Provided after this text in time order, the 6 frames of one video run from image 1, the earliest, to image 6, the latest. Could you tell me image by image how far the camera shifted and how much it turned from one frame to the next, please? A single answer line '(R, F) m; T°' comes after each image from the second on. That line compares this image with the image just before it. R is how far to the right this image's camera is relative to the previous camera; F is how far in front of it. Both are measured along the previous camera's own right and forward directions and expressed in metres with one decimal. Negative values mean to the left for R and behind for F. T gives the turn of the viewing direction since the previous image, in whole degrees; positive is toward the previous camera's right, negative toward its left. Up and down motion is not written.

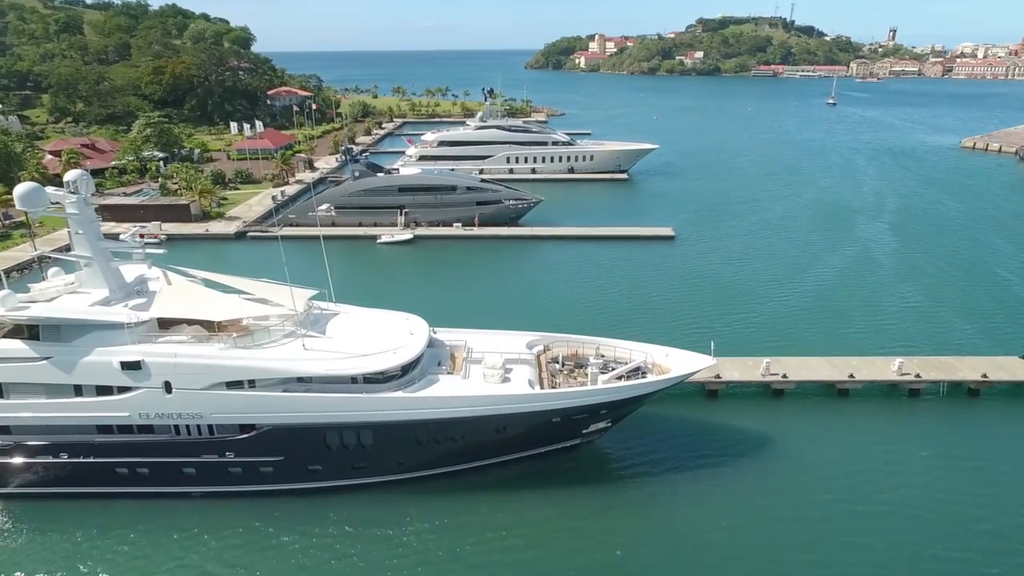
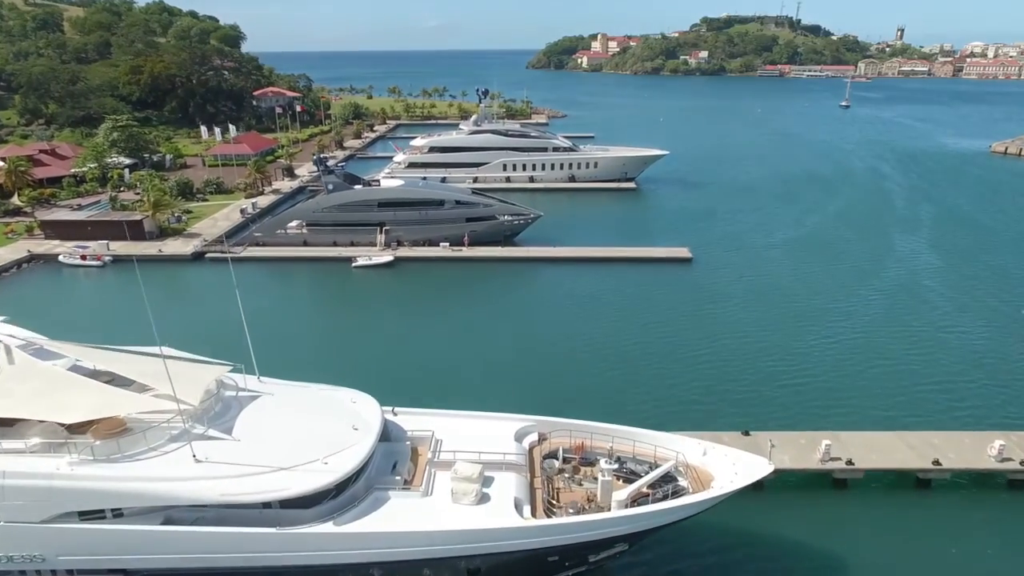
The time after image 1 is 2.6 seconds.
(+0.4, +4.3) m; 0°
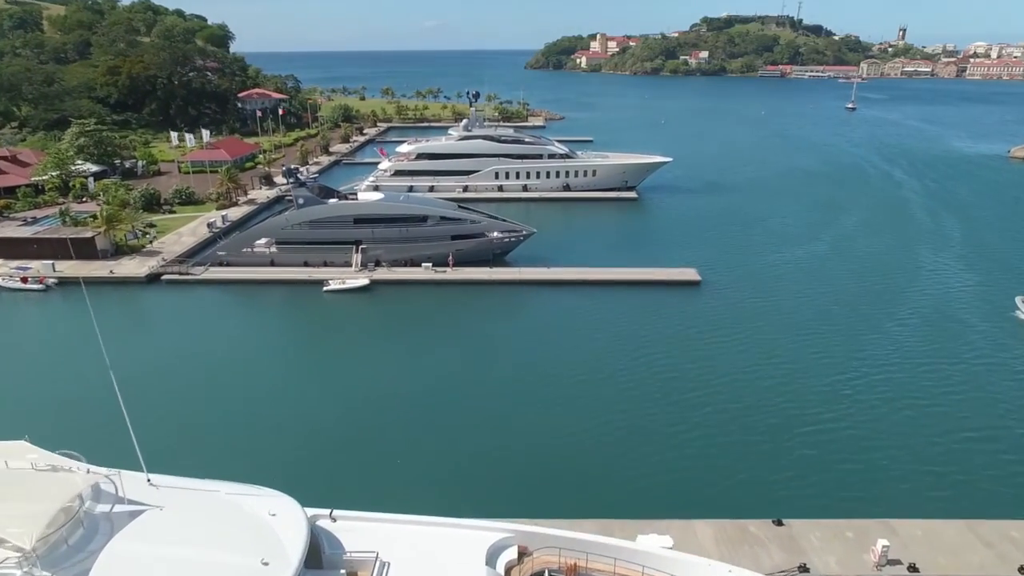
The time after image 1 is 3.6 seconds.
(+0.4, +3.0) m; 0°
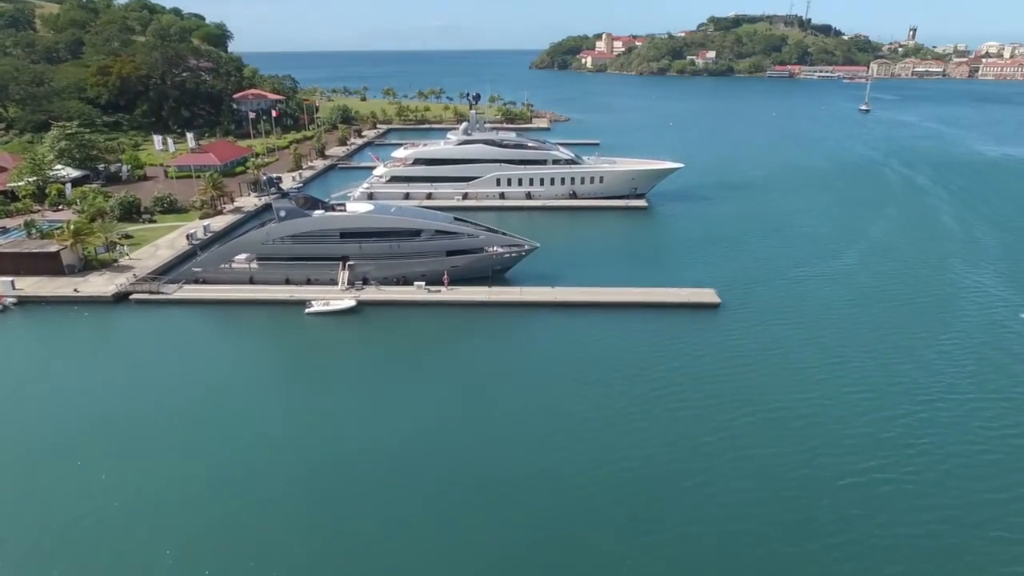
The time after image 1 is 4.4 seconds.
(+0.1, +2.5) m; 0°
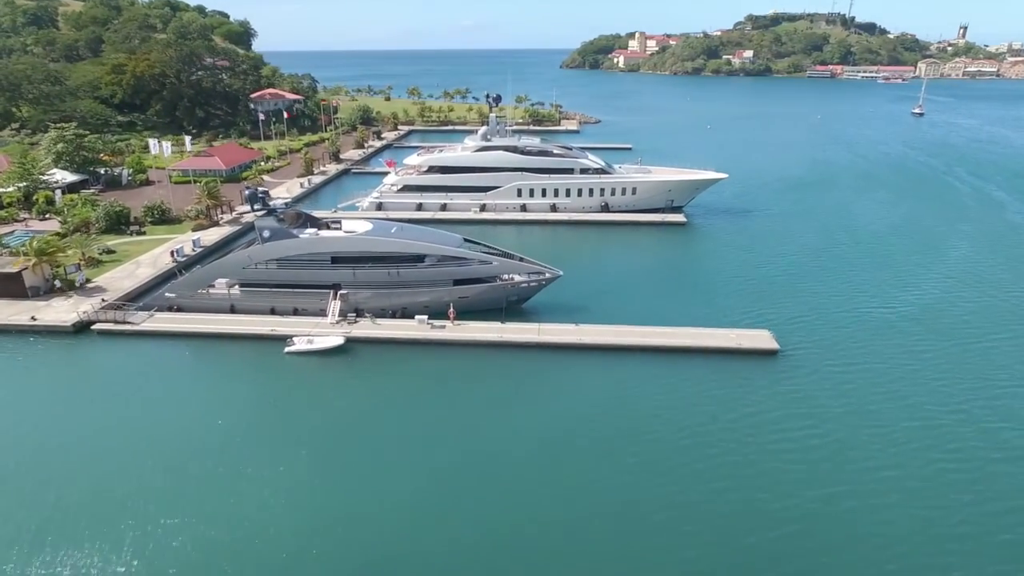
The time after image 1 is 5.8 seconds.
(+0.4, +3.9) m; -3°
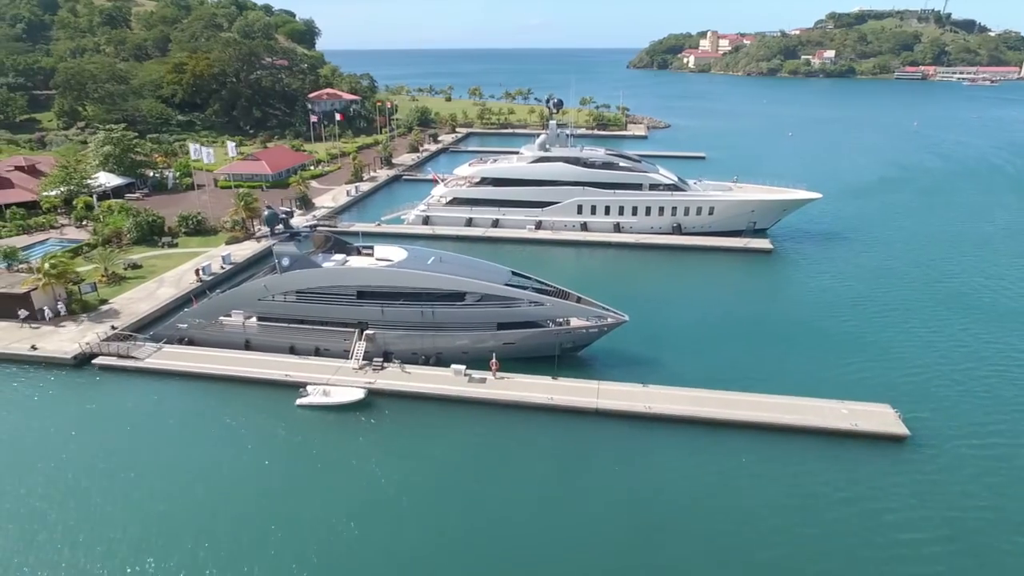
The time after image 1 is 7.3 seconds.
(0.0, +3.8) m; -5°
